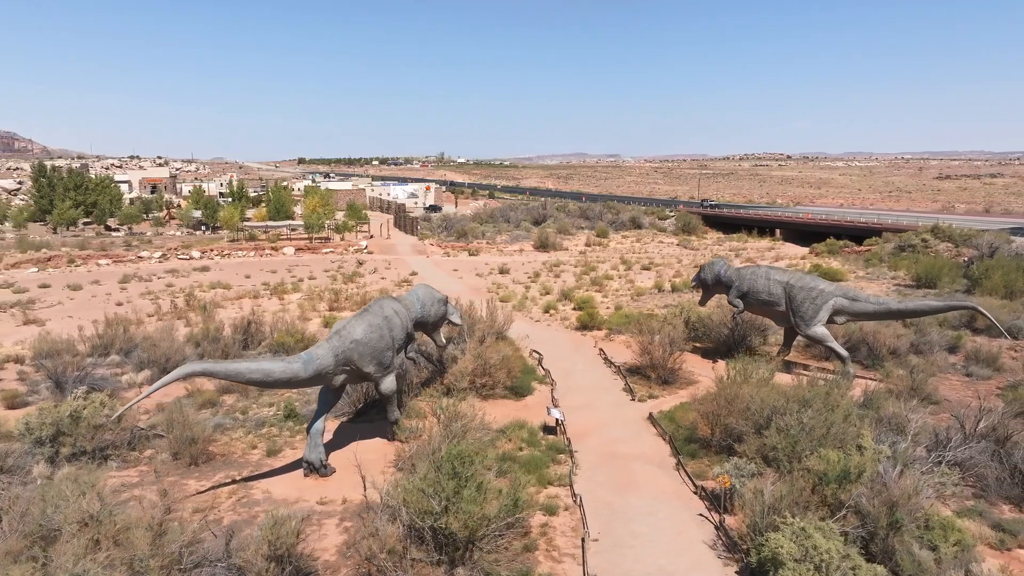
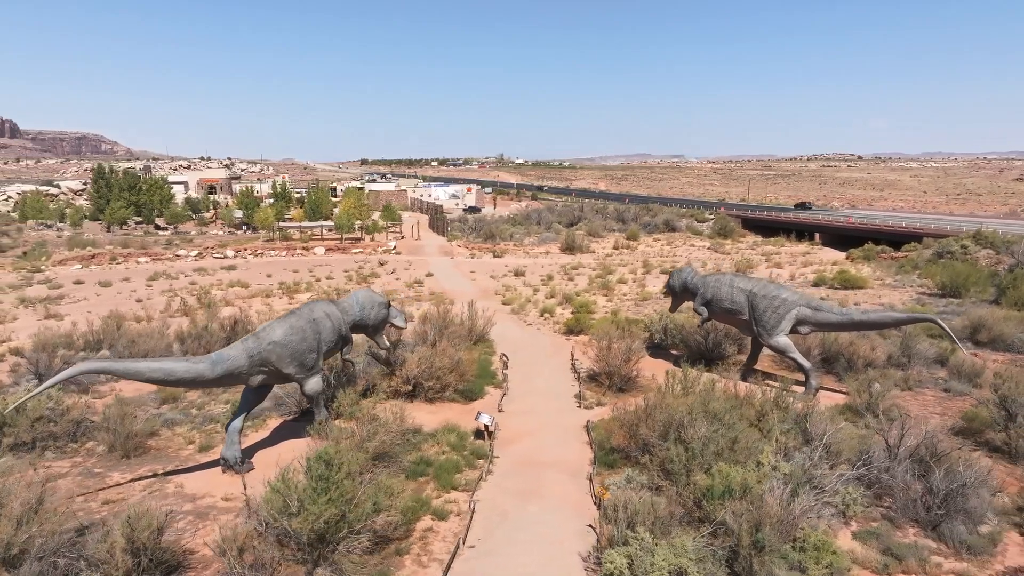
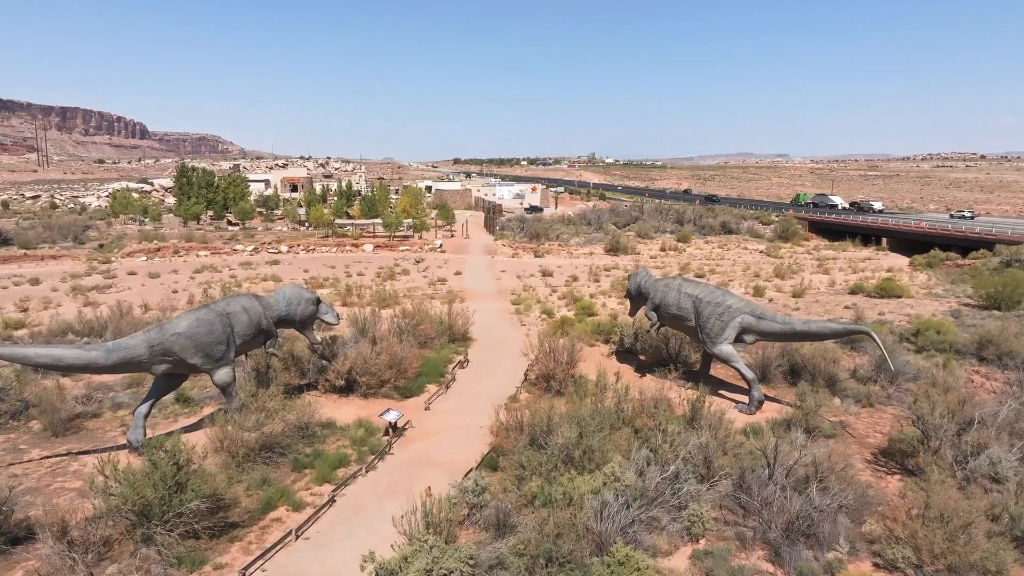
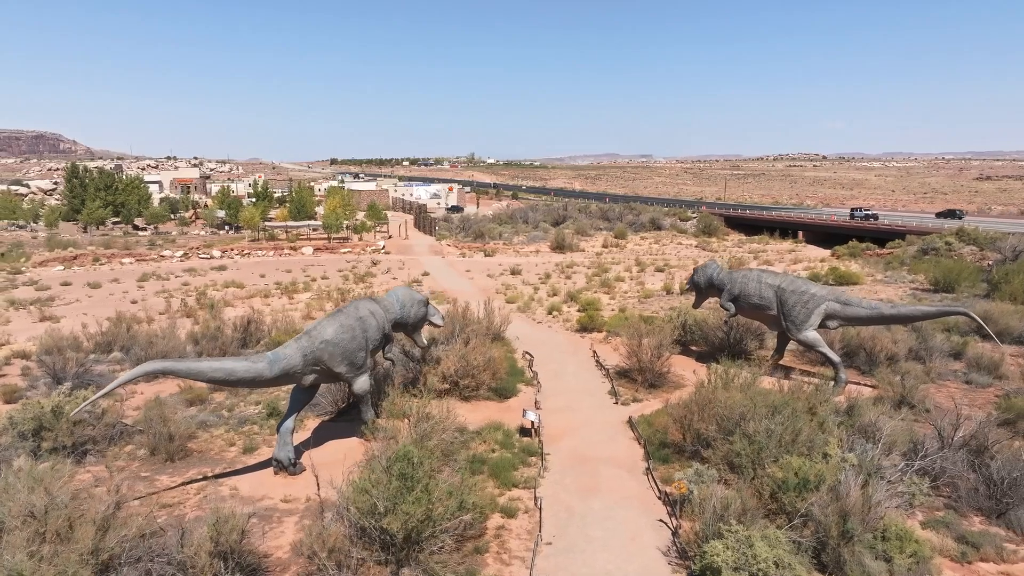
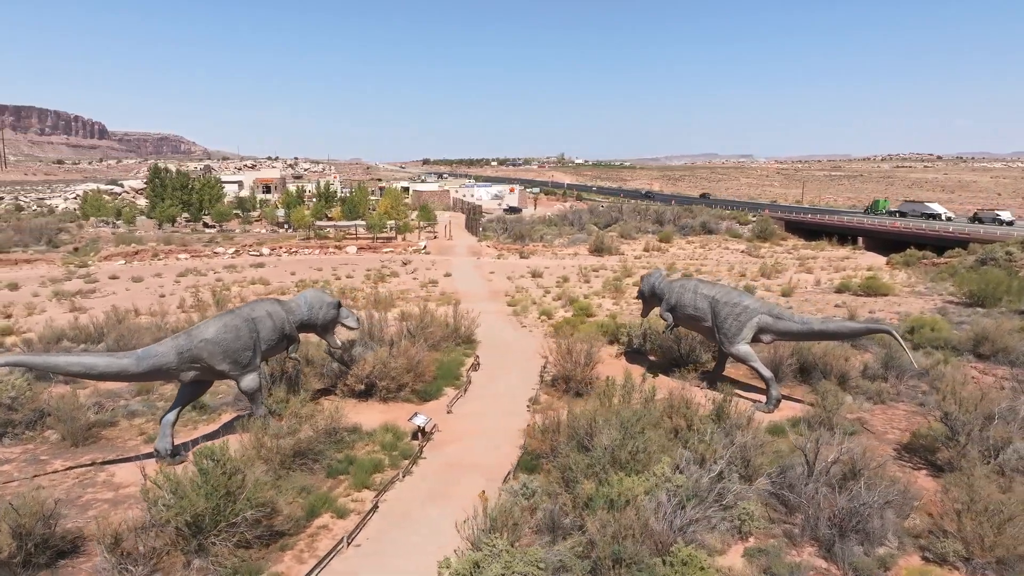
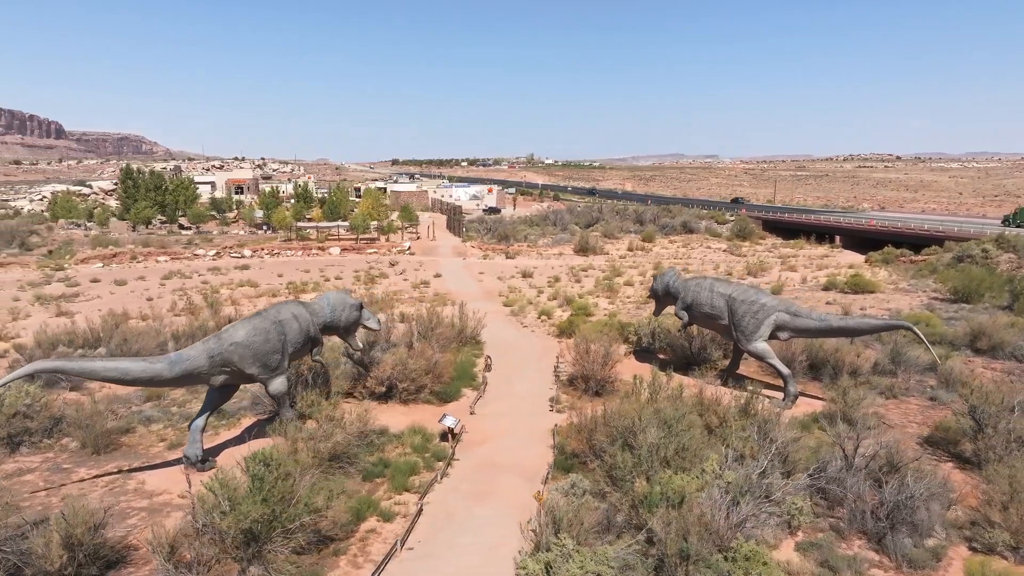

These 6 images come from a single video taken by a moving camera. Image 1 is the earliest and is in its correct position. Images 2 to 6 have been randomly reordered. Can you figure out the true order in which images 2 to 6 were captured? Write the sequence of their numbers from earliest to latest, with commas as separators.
4, 2, 6, 5, 3
